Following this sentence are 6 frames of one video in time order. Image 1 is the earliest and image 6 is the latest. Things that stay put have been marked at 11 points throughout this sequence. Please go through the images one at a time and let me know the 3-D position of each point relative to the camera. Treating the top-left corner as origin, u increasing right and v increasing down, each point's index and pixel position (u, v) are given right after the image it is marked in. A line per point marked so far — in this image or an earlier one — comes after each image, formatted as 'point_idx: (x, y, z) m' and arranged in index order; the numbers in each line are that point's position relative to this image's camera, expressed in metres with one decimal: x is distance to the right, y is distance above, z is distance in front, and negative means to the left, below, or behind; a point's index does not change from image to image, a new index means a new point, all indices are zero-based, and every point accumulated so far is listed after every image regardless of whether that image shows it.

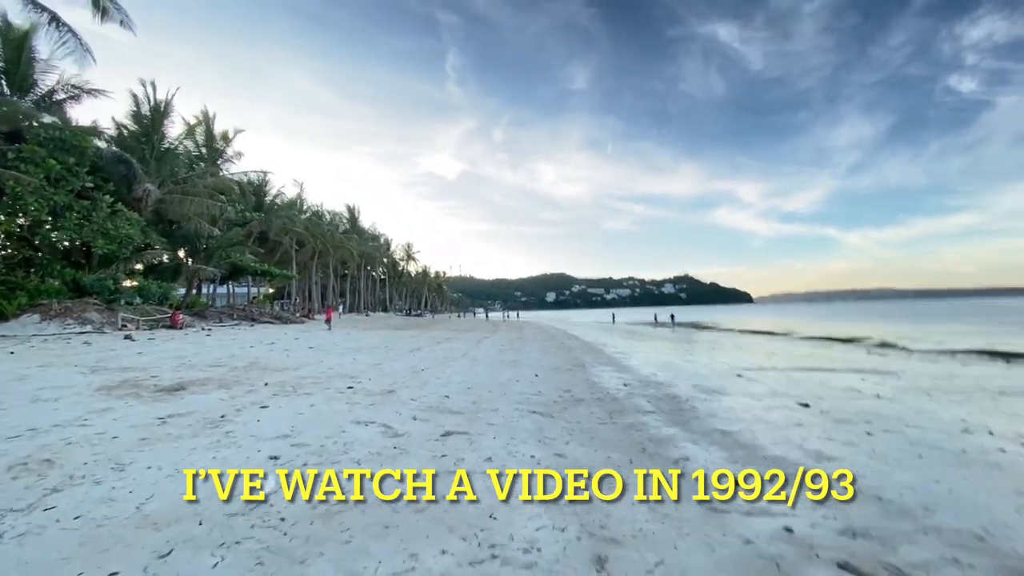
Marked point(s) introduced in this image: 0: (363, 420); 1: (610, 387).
0: (-2.0, -1.8, +6.5) m
1: (+2.0, -2.0, +10.1) m
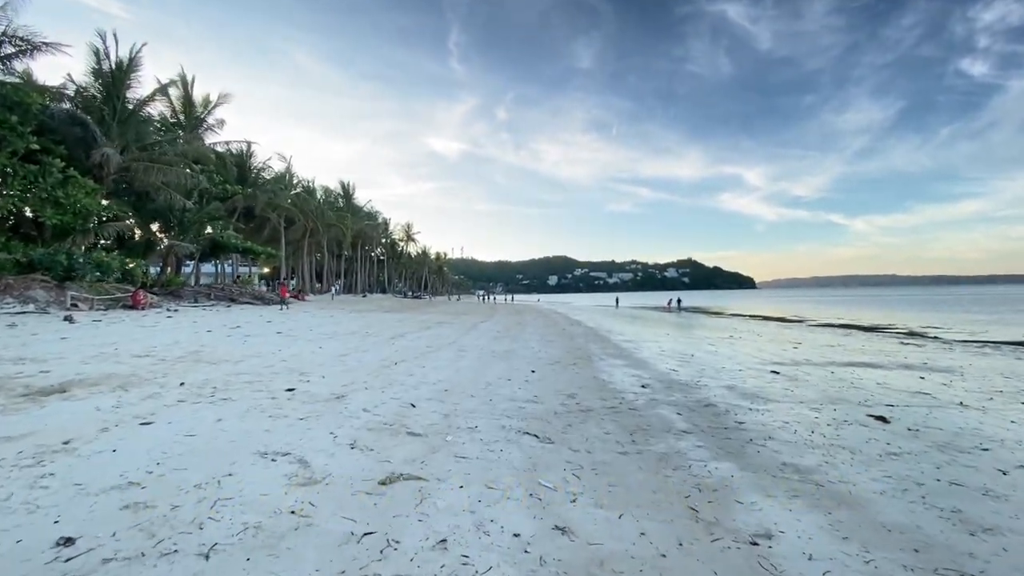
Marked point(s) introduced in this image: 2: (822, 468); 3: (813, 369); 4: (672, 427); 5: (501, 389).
0: (-2.1, -1.5, +4.4) m
1: (+1.8, -1.7, +8.1) m
2: (+3.0, -1.7, +4.8) m
3: (+7.1, -1.9, +11.6) m
4: (+1.9, -1.7, +5.9) m
5: (-0.2, -1.5, +7.5) m
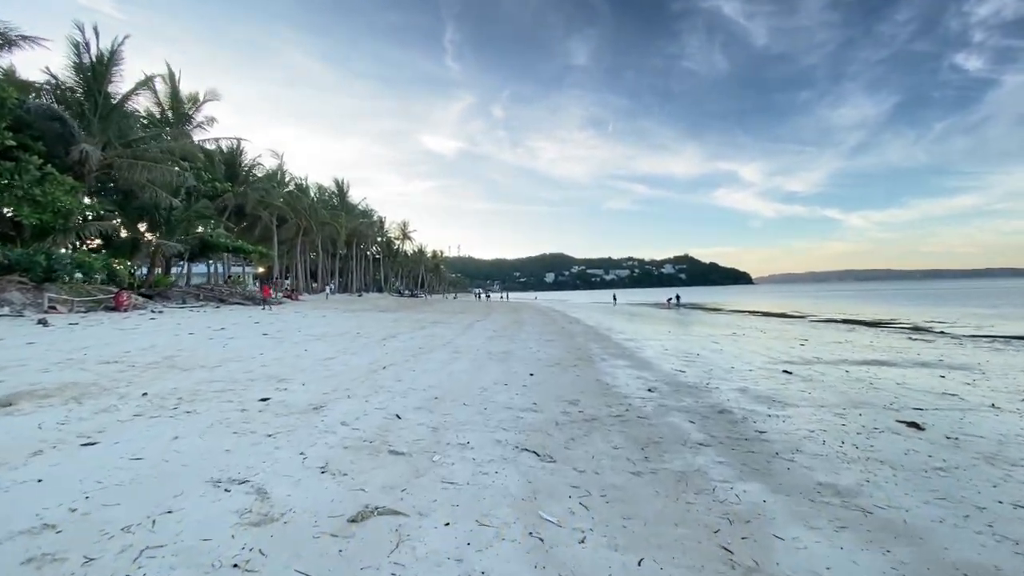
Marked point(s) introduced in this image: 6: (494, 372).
0: (-2.2, -1.5, +3.8) m
1: (+1.8, -1.6, +7.4) m
2: (+3.0, -1.7, +4.1) m
3: (+7.0, -1.8, +11.0) m
4: (+1.9, -1.6, +5.3) m
5: (-0.2, -1.5, +6.8) m
6: (-0.3, -1.5, +8.9) m
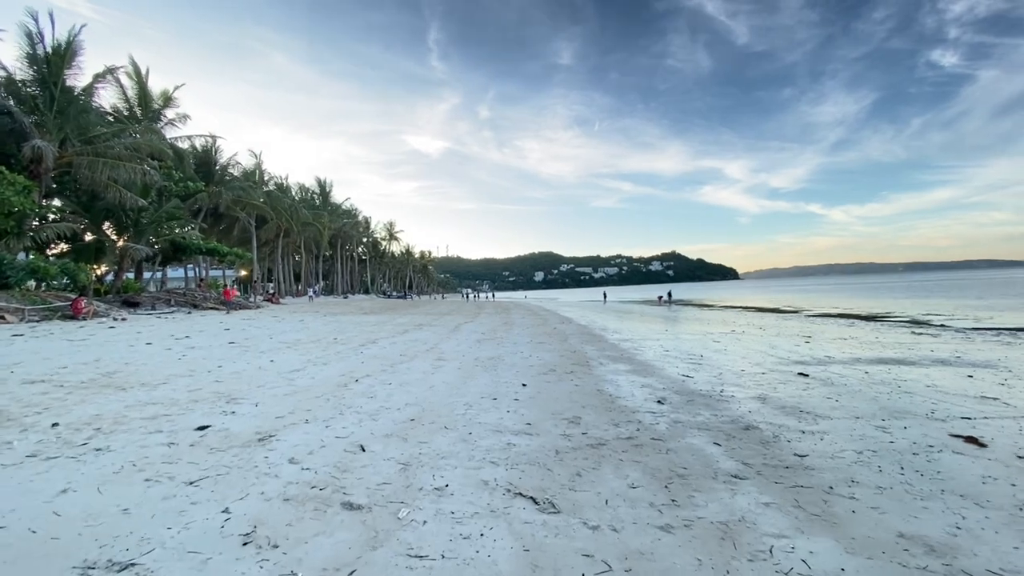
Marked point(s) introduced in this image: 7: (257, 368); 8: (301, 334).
0: (-2.2, -1.5, +2.7) m
1: (+1.6, -1.6, +6.5) m
2: (+2.9, -1.6, +3.2) m
3: (+6.8, -1.7, +10.2) m
4: (+1.8, -1.6, +4.3) m
5: (-0.3, -1.5, +5.8) m
6: (-0.5, -1.5, +7.8) m
7: (-4.8, -1.5, +9.2) m
8: (-6.6, -1.5, +15.5) m
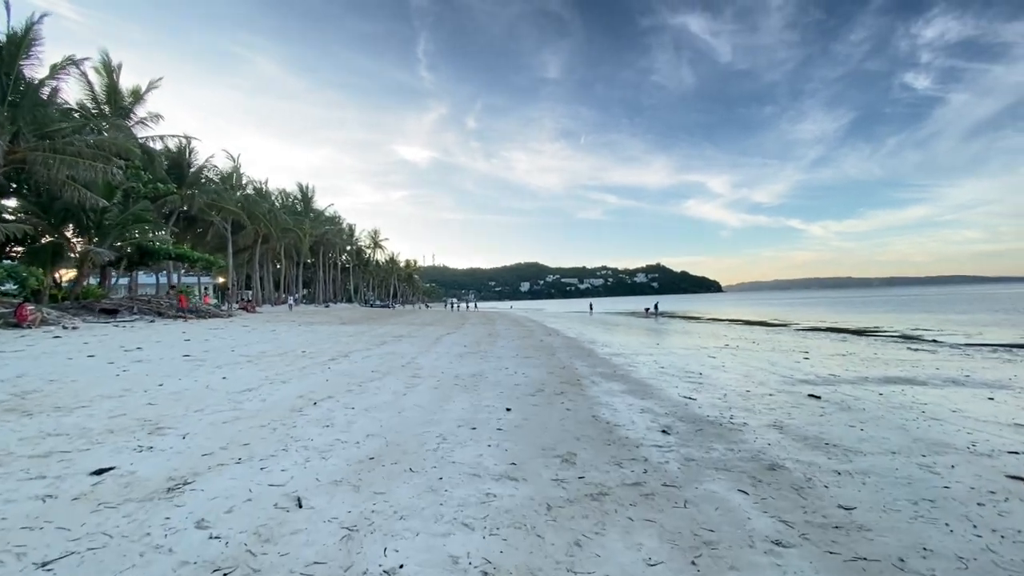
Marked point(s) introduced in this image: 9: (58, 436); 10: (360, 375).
0: (-2.3, -1.5, +1.7) m
1: (+1.4, -1.7, +5.5) m
2: (+2.8, -1.7, +2.3) m
3: (+6.5, -1.9, +9.4) m
4: (+1.7, -1.7, +3.4) m
5: (-0.5, -1.6, +4.8) m
6: (-0.7, -1.7, +6.8) m
7: (-5.0, -1.6, +8.1) m
8: (-7.1, -1.7, +14.3) m
9: (-4.7, -1.5, +5.2) m
10: (-3.0, -1.7, +9.6) m
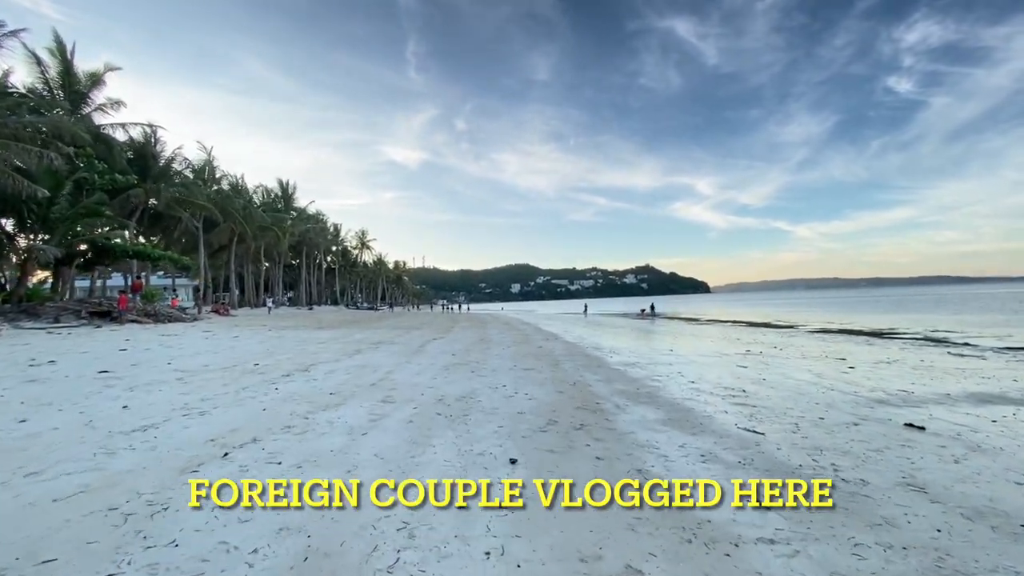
0: (-2.2, -1.5, -0.6) m
1: (+1.5, -1.7, +3.4) m
2: (+2.9, -1.6, +0.1) m
3: (+6.5, -1.9, +7.3) m
4: (+1.8, -1.6, +1.2) m
5: (-0.4, -1.5, +2.6) m
6: (-0.7, -1.6, +4.6) m
7: (-5.0, -1.6, +5.8) m
8: (-7.1, -1.7, +12.0) m
9: (-4.6, -1.5, +2.9) m
10: (-3.0, -1.6, +7.4) m
